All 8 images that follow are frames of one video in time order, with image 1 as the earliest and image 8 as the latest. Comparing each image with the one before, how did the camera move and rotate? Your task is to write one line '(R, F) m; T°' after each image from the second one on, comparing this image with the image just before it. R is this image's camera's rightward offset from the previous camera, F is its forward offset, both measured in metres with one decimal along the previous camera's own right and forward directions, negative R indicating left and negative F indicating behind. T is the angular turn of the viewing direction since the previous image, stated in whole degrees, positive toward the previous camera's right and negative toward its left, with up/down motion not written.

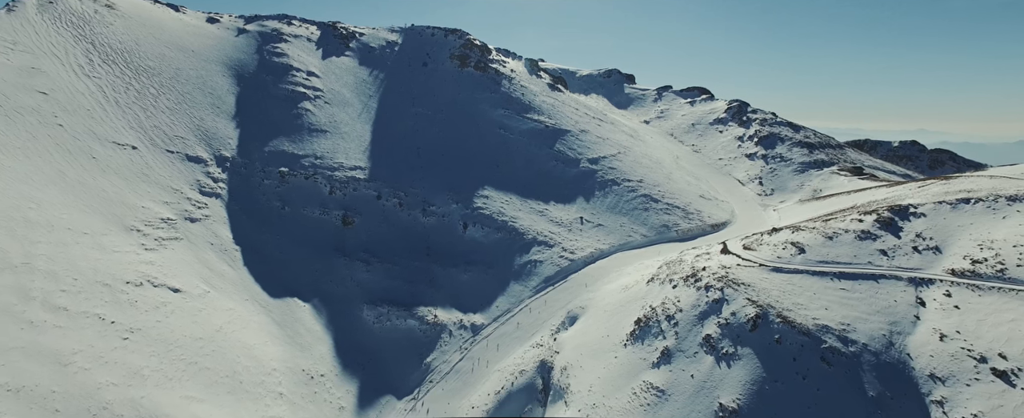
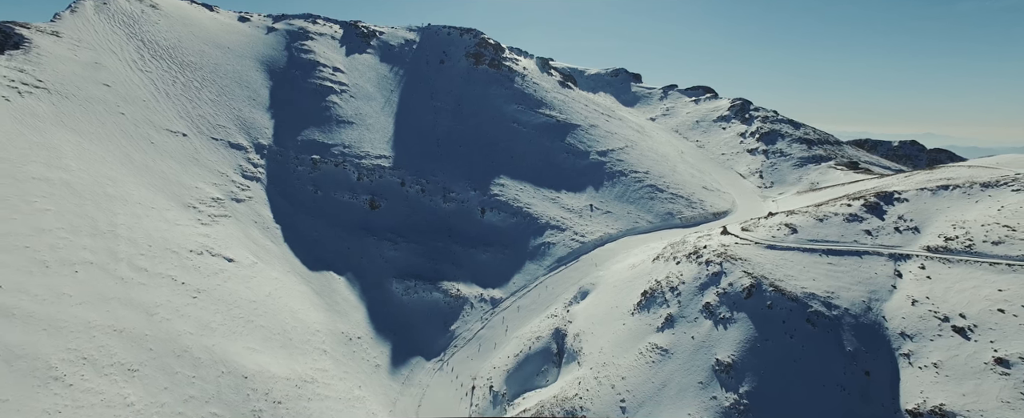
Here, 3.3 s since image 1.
(-1.2, -3.7) m; -1°
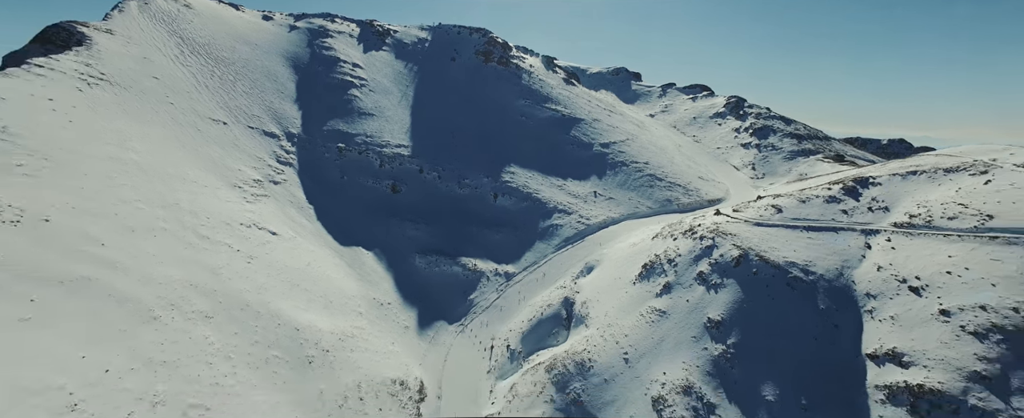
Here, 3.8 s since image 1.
(-1.4, -4.3) m; 0°
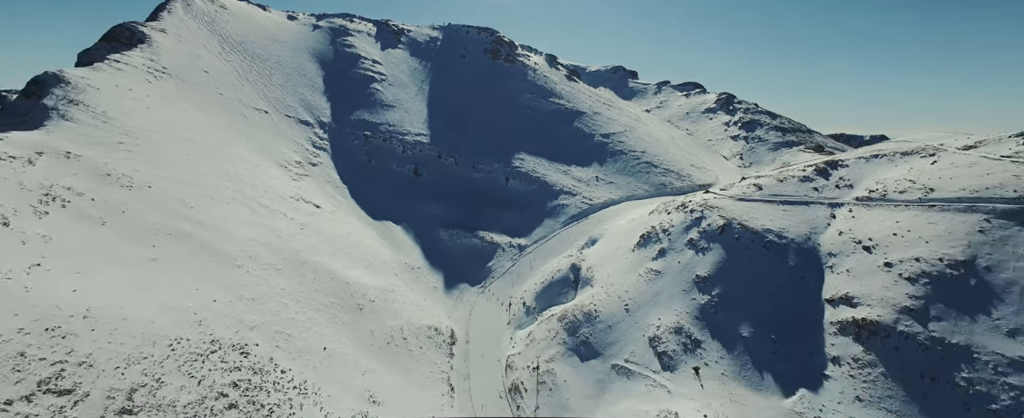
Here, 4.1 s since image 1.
(-1.9, -6.0) m; +1°
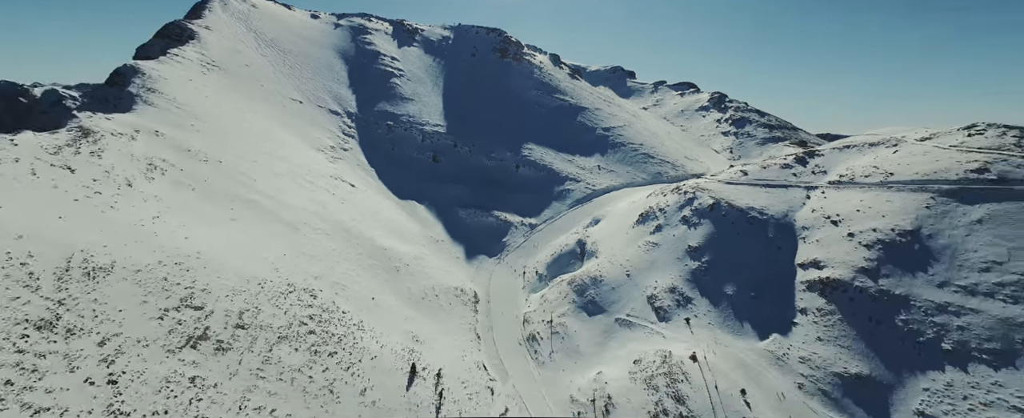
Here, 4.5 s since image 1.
(-2.1, -5.9) m; +1°
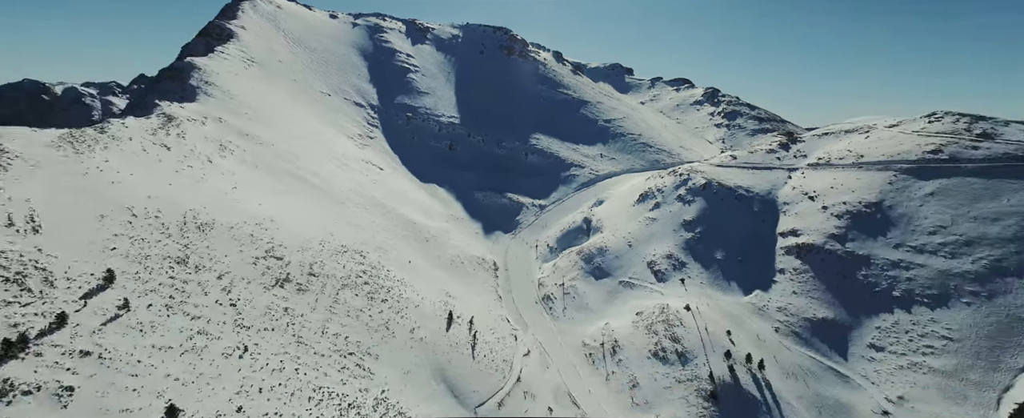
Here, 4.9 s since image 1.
(-2.0, -5.9) m; 0°
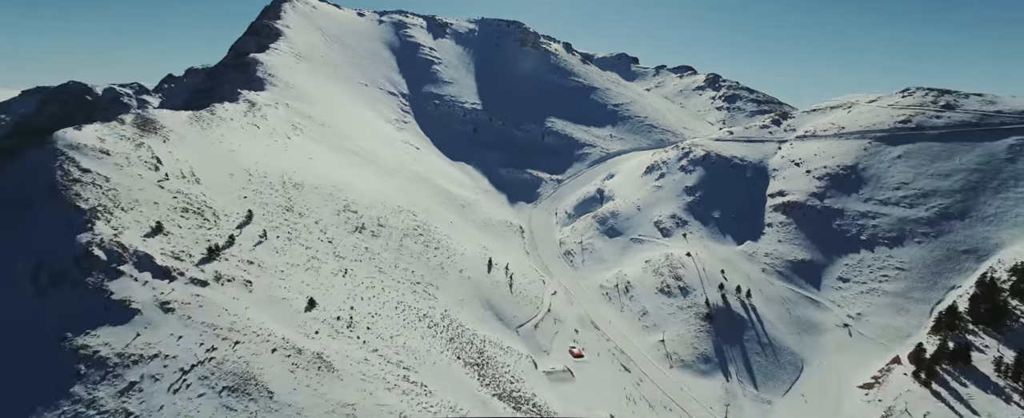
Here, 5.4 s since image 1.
(-2.1, -7.8) m; -1°
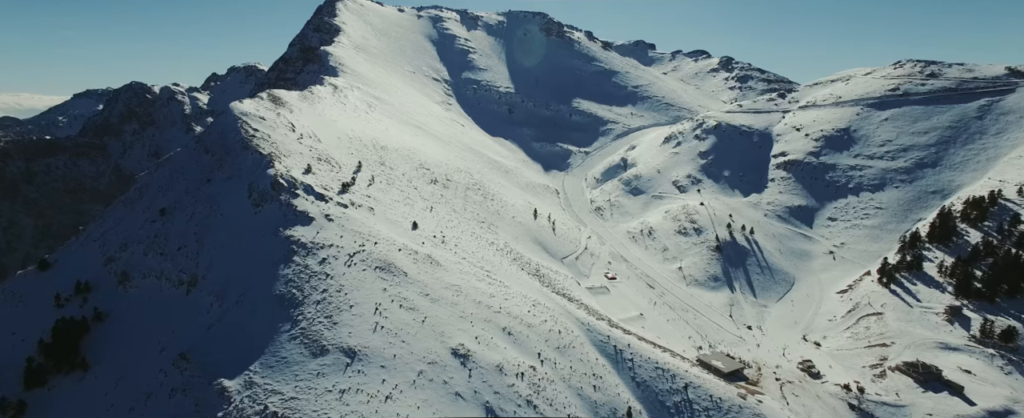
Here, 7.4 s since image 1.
(-2.9, -9.8) m; -2°
